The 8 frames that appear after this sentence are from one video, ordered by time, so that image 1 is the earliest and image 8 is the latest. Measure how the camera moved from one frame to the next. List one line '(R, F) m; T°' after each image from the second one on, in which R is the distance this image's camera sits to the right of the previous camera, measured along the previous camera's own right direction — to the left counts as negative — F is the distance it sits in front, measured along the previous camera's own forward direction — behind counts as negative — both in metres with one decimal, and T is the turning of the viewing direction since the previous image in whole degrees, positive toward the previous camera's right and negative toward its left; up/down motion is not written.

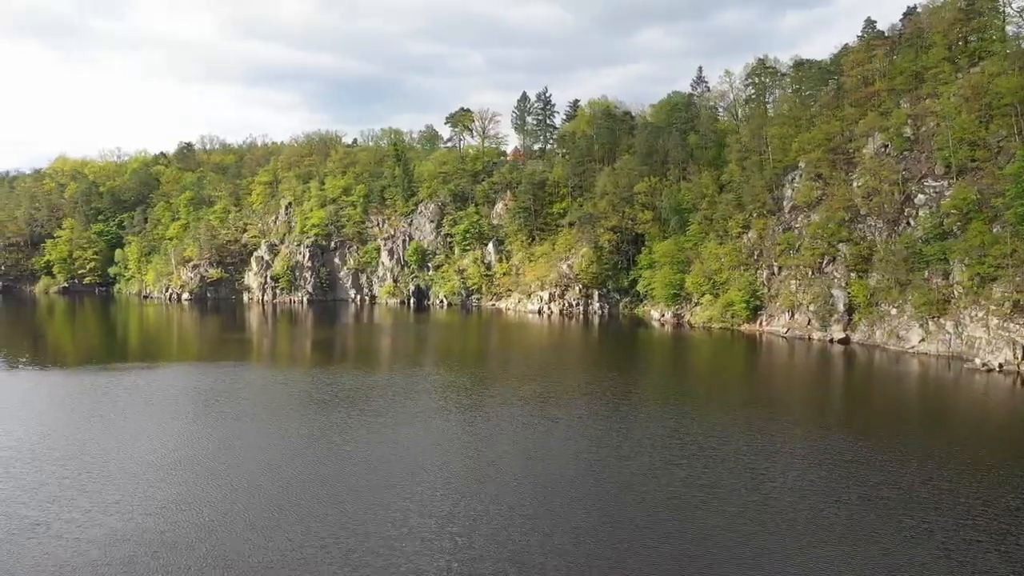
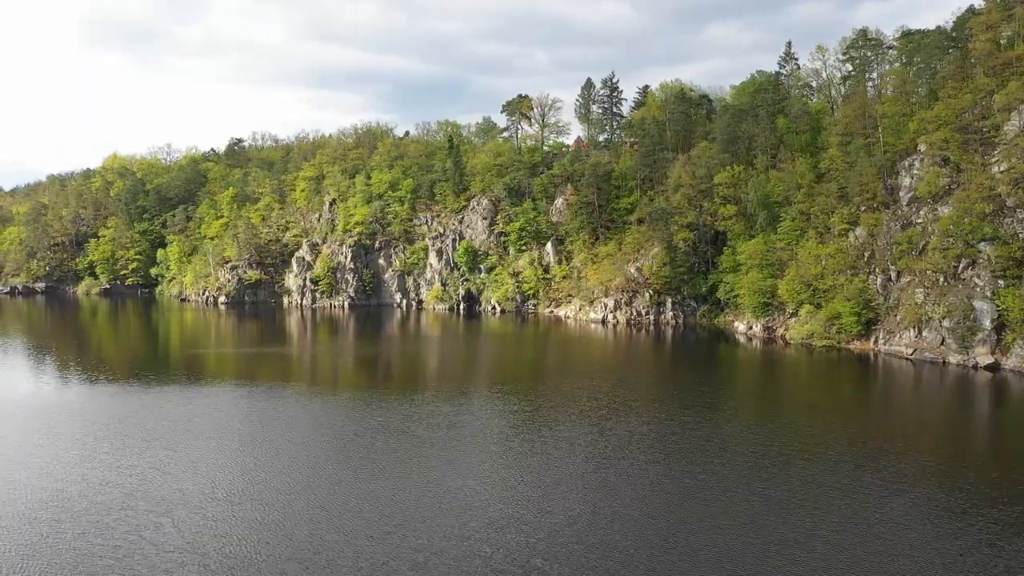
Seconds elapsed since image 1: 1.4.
(+0.5, +9.1) m; -5°
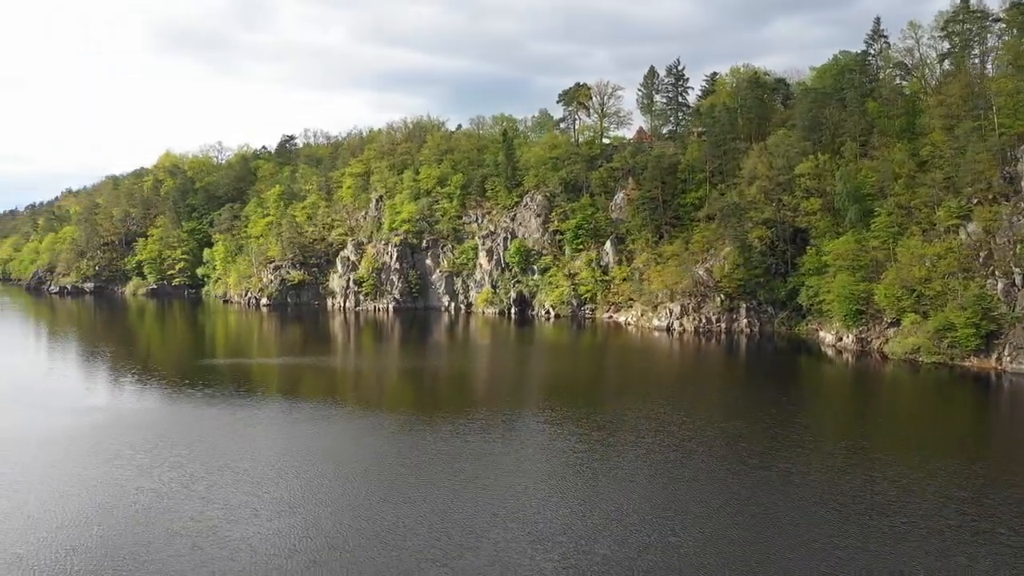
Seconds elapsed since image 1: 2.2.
(+0.4, +5.9) m; -4°
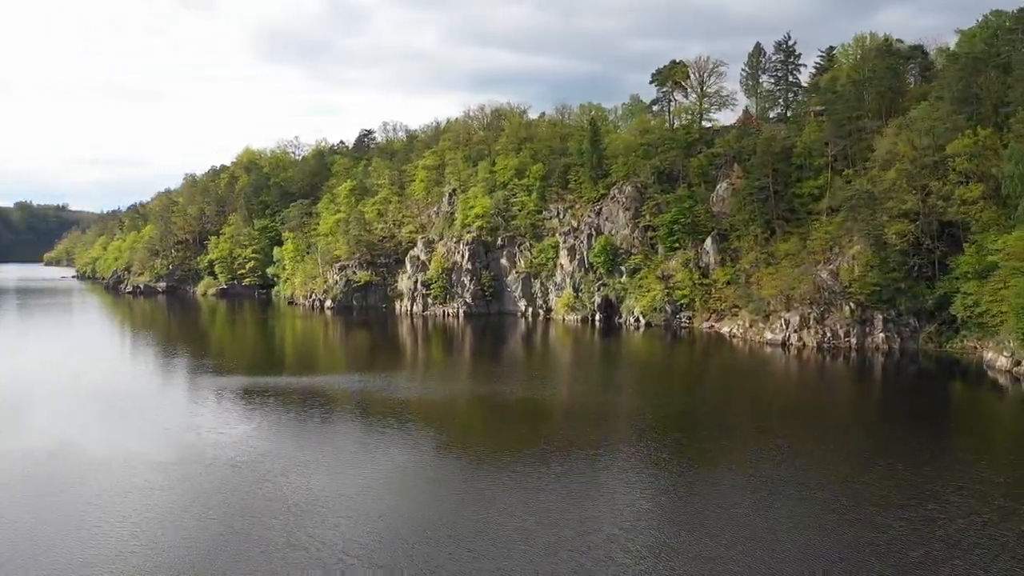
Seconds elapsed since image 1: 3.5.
(+0.5, +8.5) m; -6°
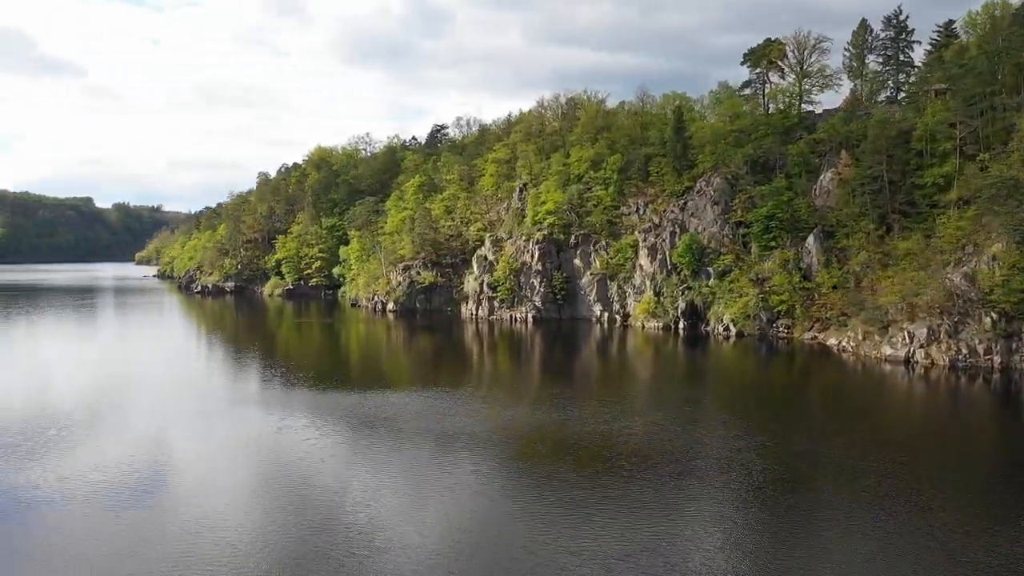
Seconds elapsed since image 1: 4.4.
(+0.6, +6.1) m; -6°
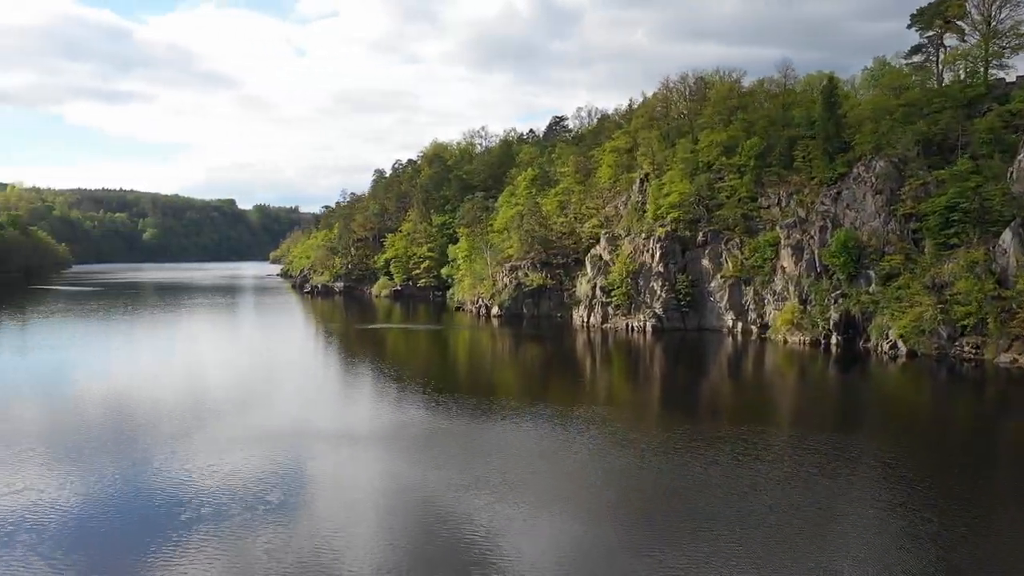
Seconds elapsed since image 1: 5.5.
(+0.8, +7.8) m; -9°
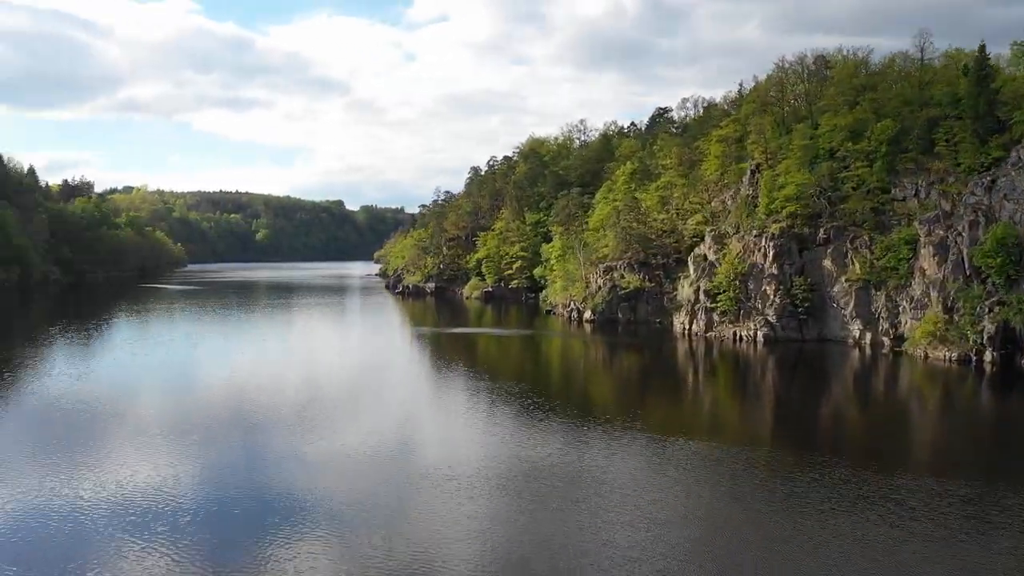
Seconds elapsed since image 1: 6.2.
(+0.8, +5.3) m; -7°
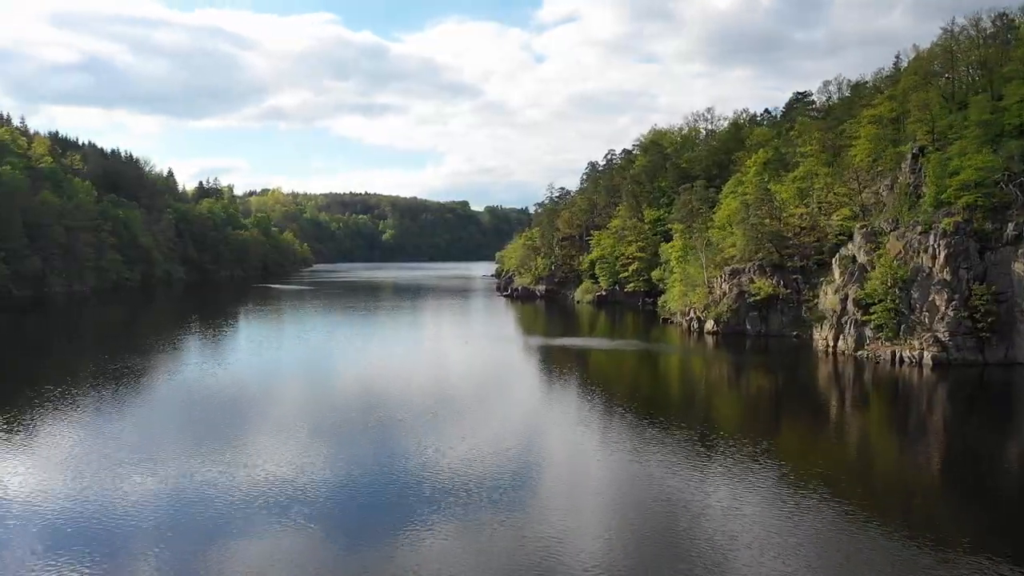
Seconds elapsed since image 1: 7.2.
(+1.1, +7.2) m; -9°
